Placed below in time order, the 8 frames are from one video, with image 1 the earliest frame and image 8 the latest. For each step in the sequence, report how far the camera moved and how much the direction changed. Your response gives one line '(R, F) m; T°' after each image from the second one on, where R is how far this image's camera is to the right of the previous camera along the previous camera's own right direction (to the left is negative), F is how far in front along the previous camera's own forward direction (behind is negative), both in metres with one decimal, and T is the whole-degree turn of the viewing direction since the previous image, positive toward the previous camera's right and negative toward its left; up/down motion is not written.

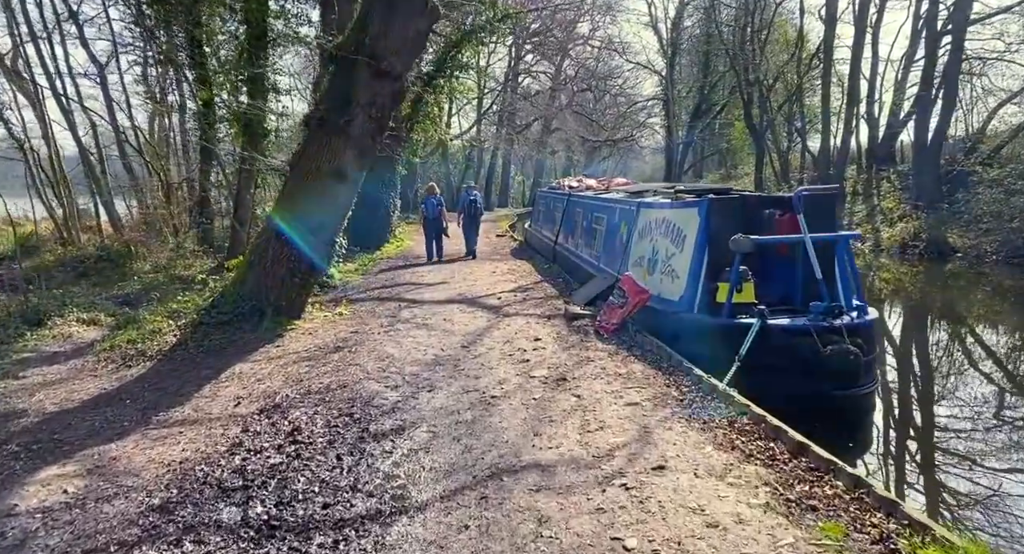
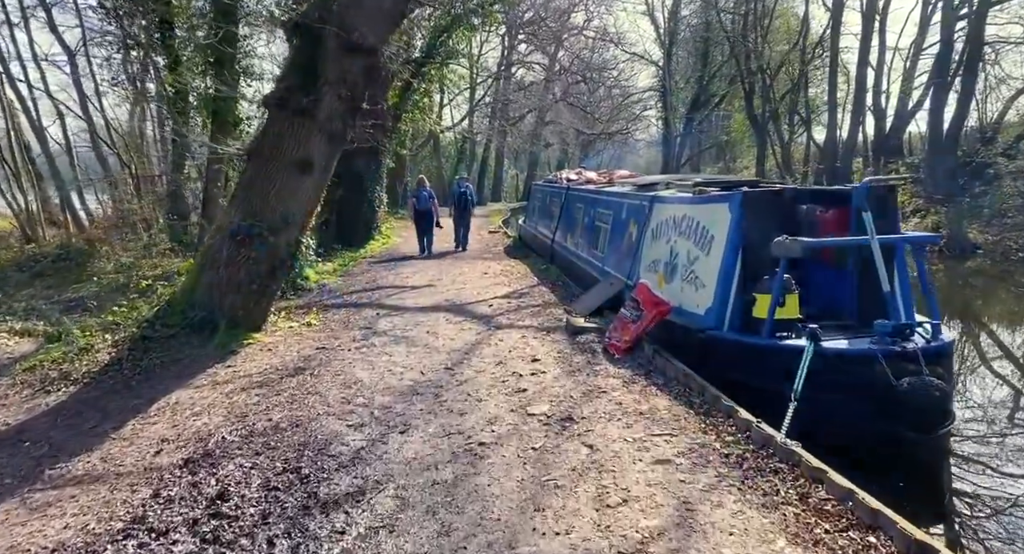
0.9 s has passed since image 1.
(0.0, +1.2) m; +1°
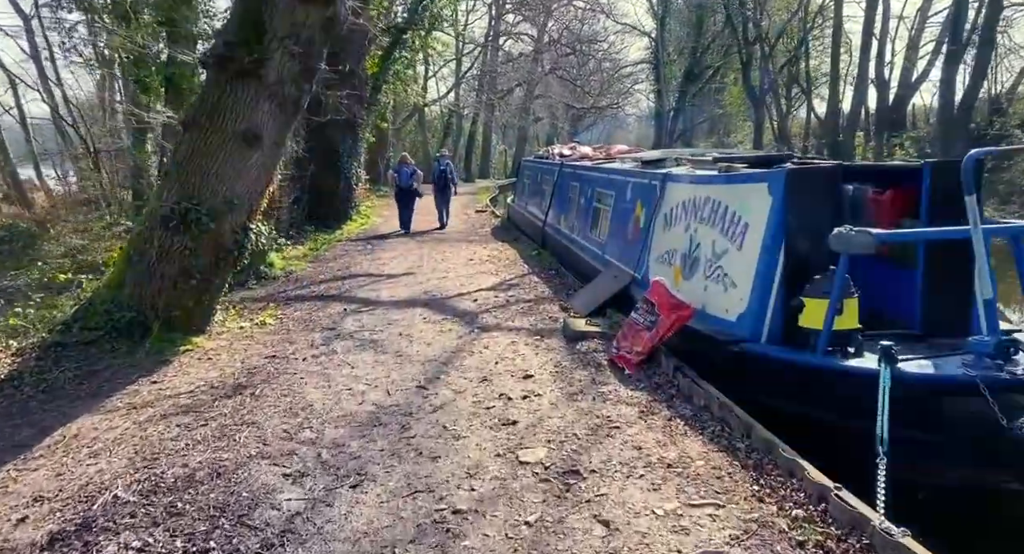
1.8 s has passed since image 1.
(0.0, +1.2) m; +1°
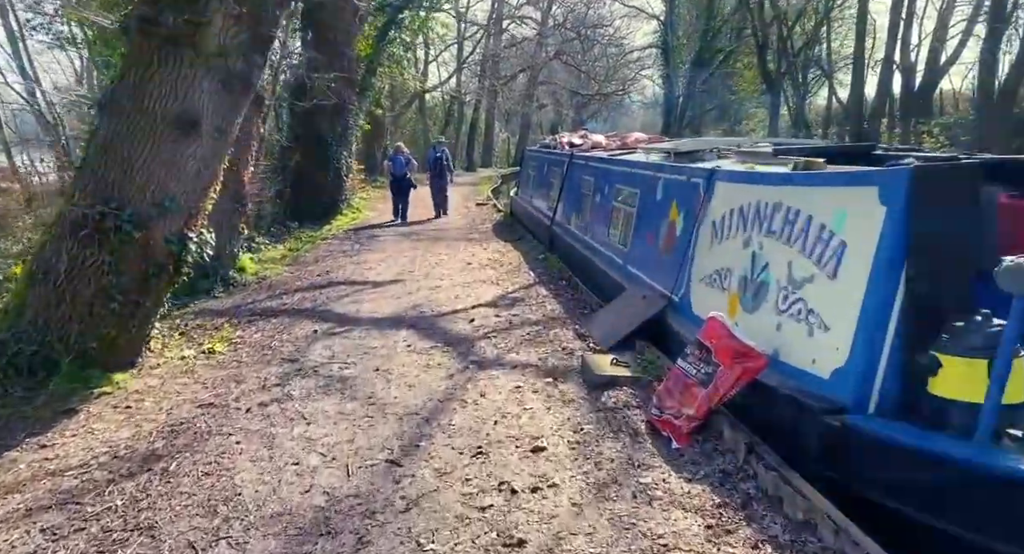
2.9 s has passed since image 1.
(0.0, +1.4) m; 0°
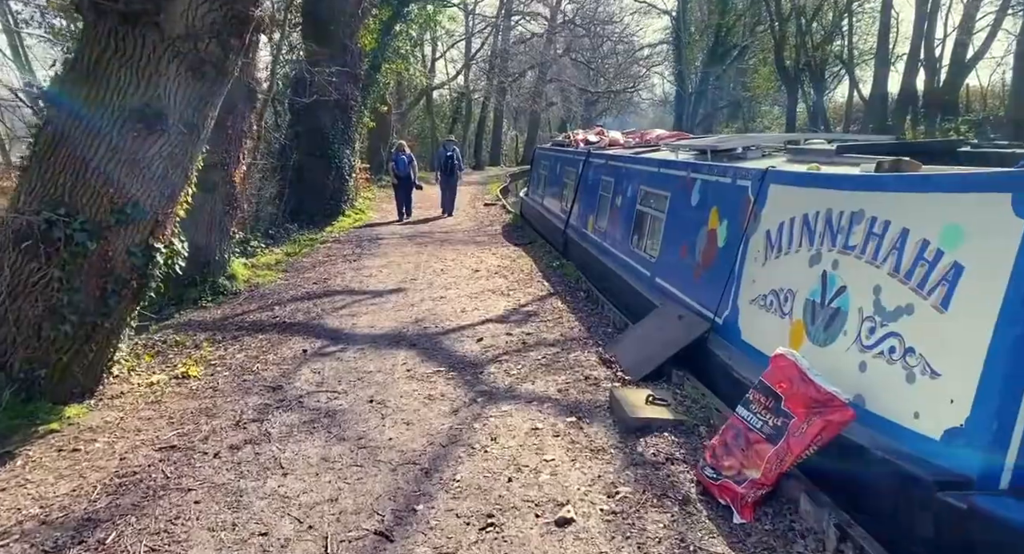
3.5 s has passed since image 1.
(0.0, +0.8) m; -1°
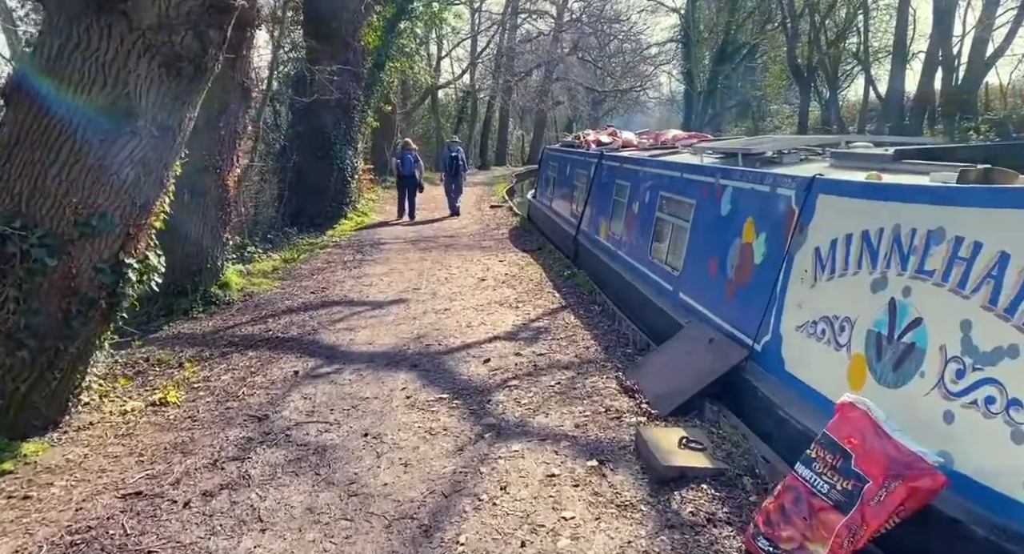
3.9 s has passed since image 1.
(0.0, +0.5) m; 0°
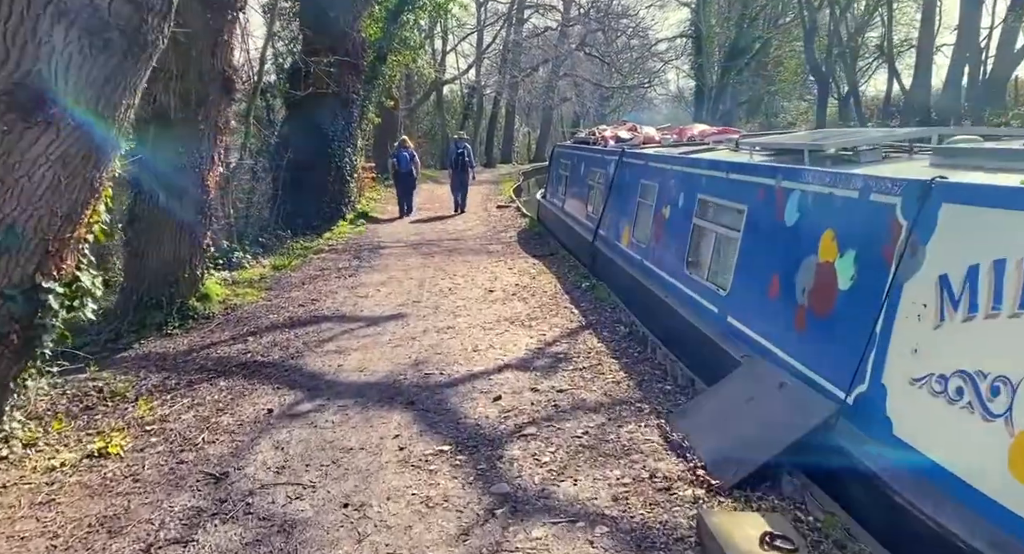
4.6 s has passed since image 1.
(-0.1, +0.9) m; 0°
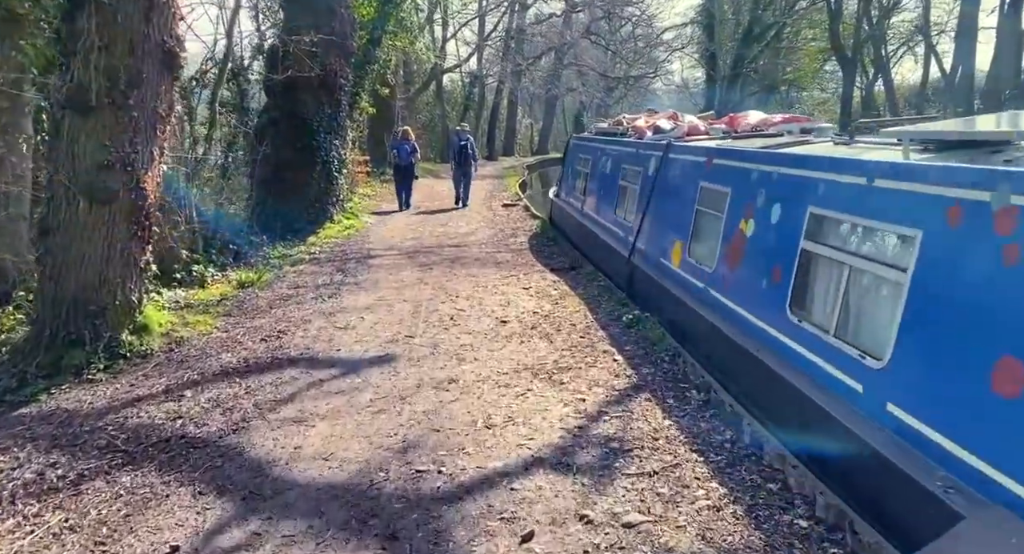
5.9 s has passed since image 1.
(-0.2, +1.7) m; 0°
